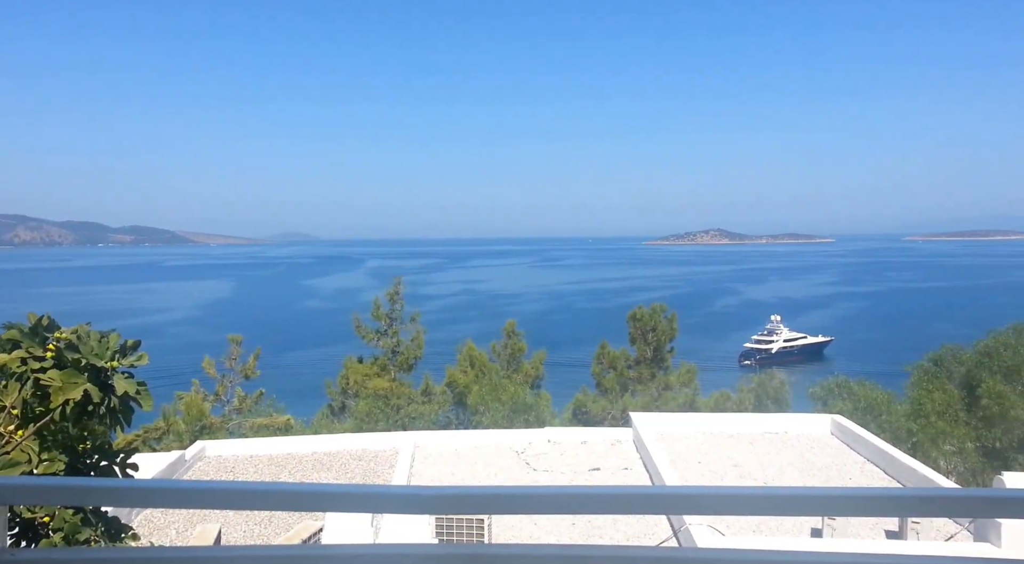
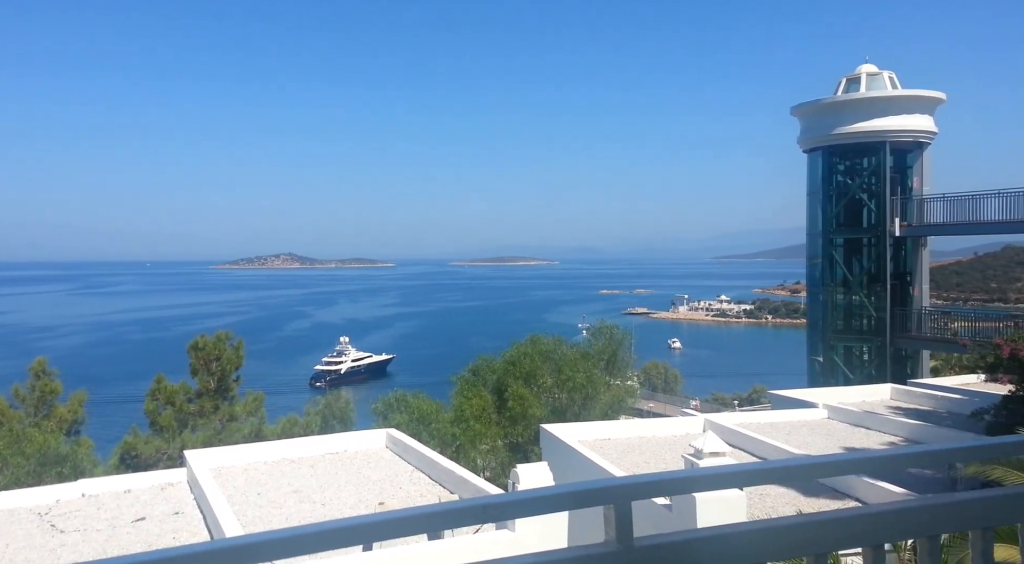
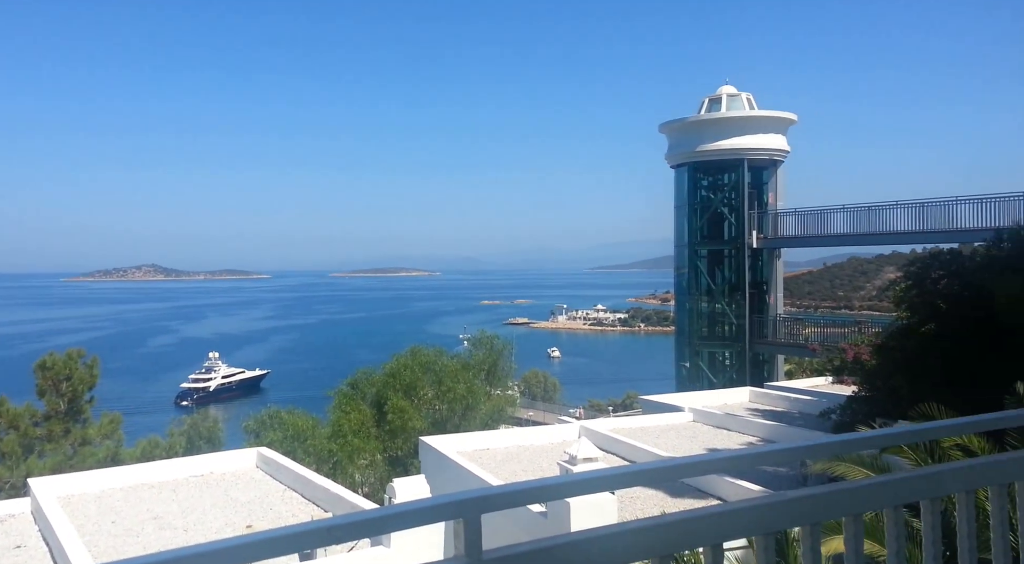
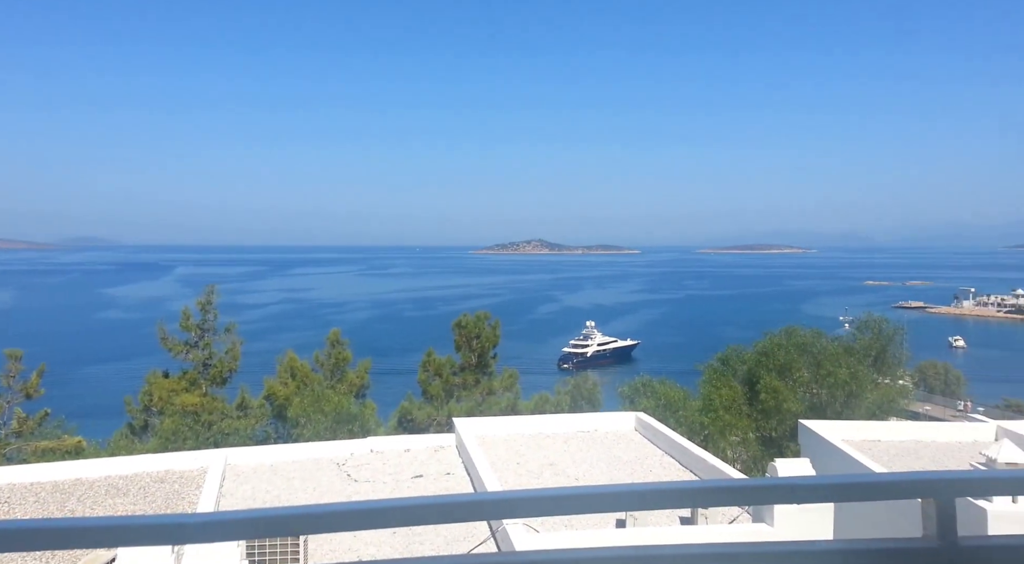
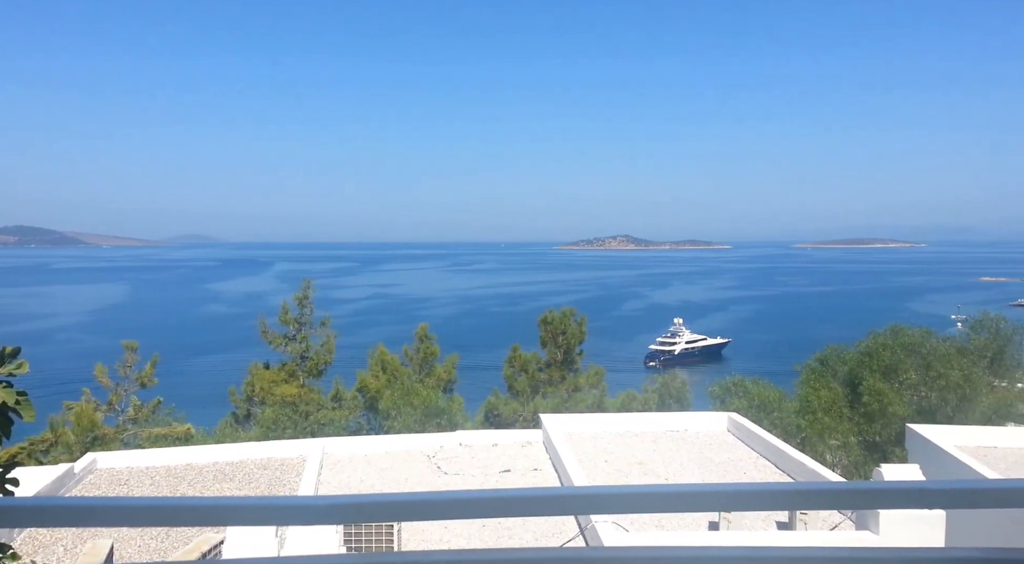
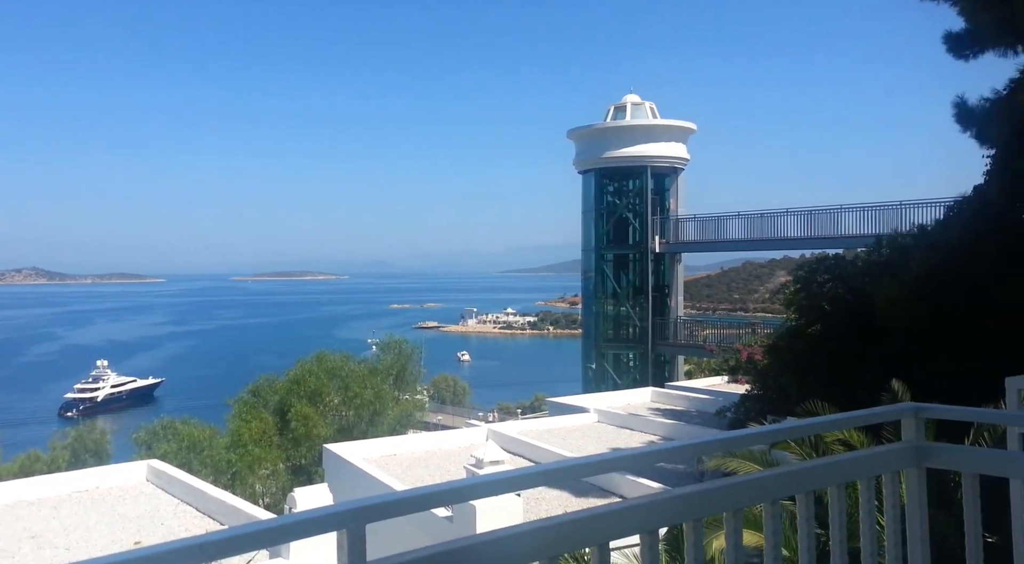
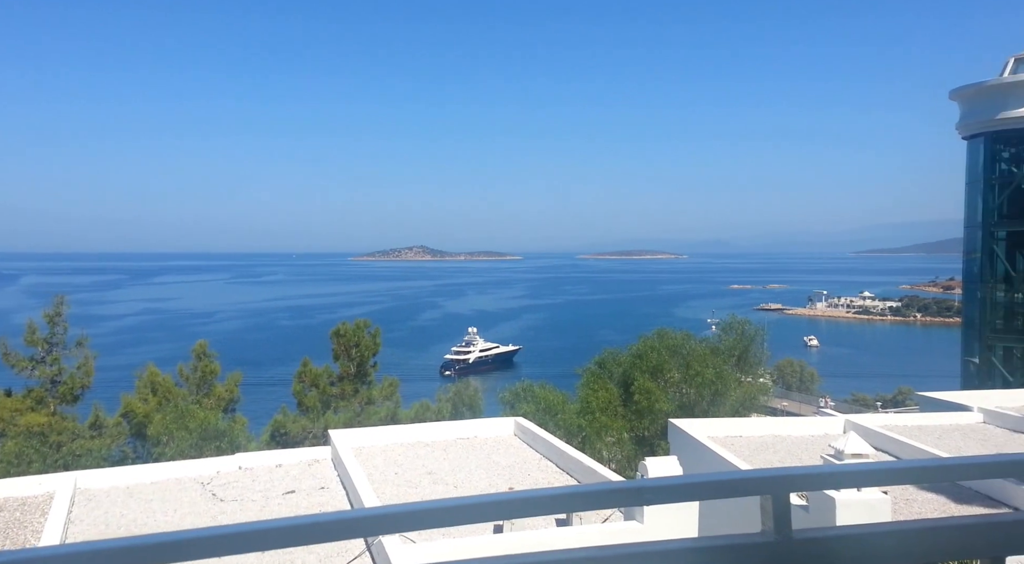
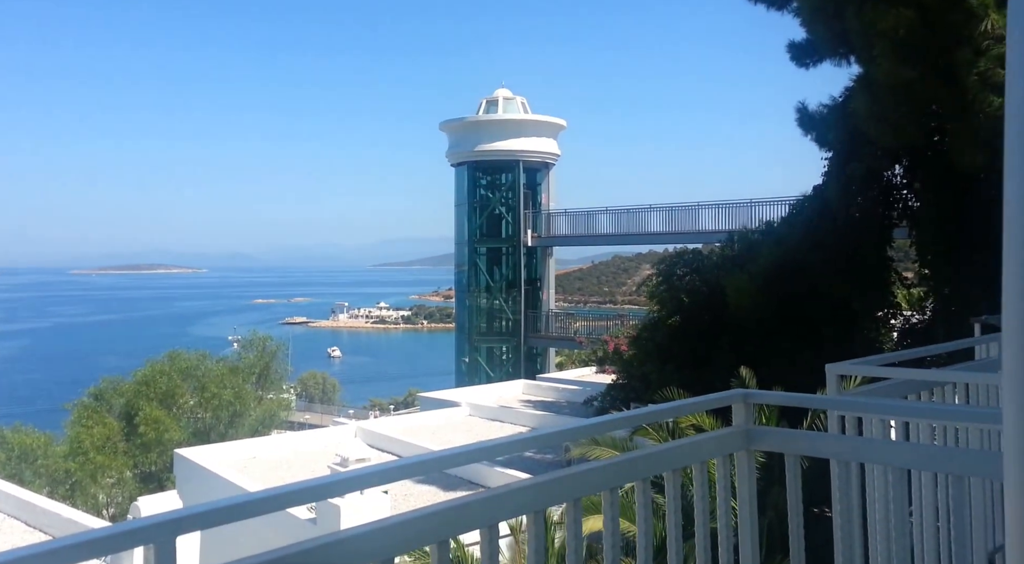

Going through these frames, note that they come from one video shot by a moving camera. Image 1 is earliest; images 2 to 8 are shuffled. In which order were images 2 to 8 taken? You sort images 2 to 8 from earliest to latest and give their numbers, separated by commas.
5, 4, 7, 2, 3, 6, 8
